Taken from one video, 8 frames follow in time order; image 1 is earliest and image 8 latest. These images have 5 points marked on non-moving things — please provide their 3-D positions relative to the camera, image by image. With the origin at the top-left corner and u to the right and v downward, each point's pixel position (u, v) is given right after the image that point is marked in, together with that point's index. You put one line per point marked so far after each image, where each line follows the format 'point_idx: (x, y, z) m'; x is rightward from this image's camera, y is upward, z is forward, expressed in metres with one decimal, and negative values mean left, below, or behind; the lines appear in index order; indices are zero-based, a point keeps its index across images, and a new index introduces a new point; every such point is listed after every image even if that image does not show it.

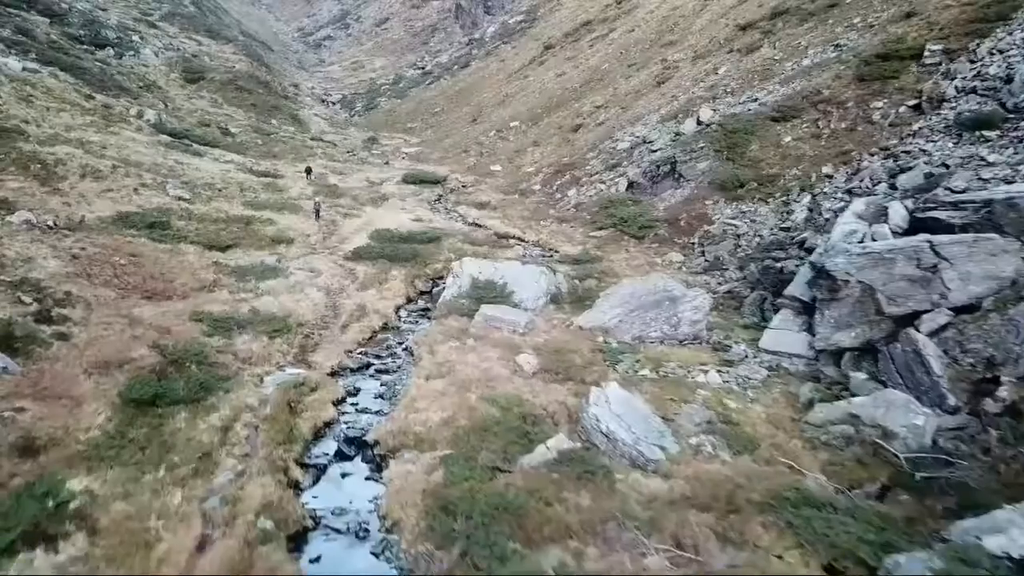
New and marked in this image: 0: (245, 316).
0: (-6.4, -0.7, +19.3) m
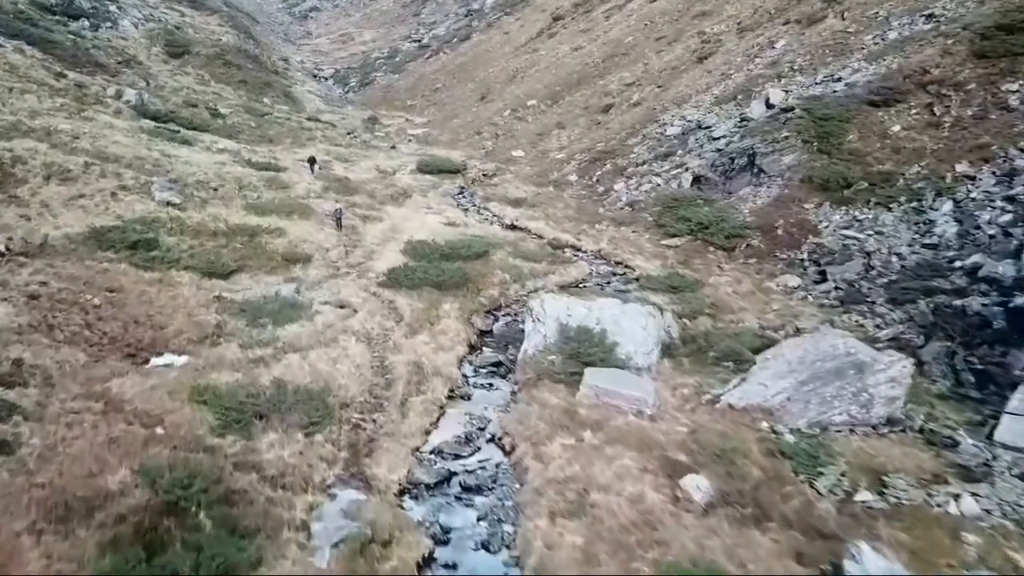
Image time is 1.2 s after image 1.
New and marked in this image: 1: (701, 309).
0: (-4.2, -1.8, +13.9) m
1: (+4.5, -0.5, +19.1) m
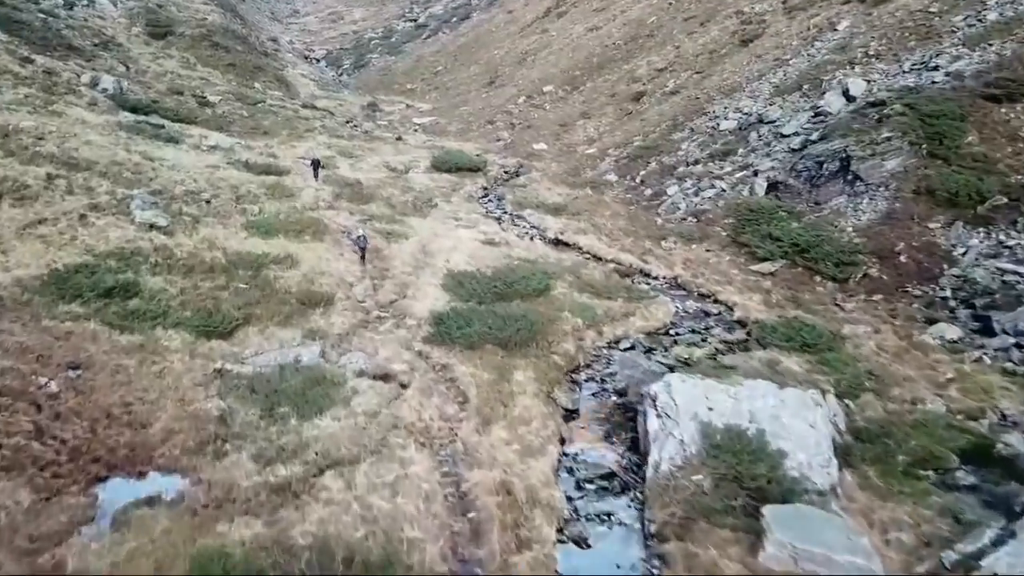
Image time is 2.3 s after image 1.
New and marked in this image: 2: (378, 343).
0: (-2.4, -3.1, +9.2) m
1: (+6.2, -1.7, +14.5) m
2: (-2.7, -1.1, +16.5) m
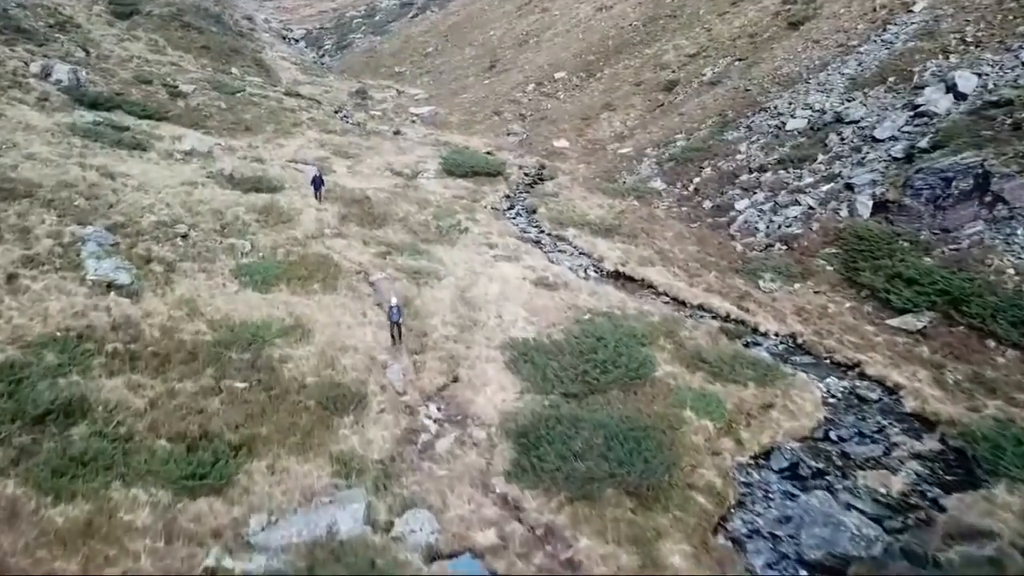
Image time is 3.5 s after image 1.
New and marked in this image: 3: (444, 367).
0: (-0.4, -4.9, +4.1) m
1: (+8.0, -3.2, +9.5) m
2: (-1.0, -2.7, +11.3) m
3: (-1.3, -1.5, +15.1) m
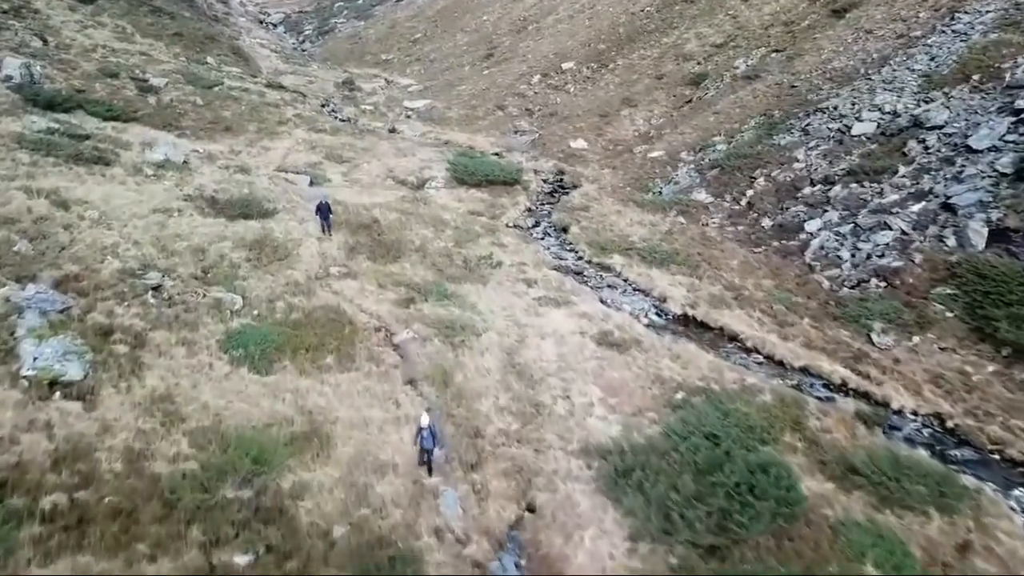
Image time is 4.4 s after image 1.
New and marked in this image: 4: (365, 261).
0: (+1.2, -6.4, +0.2) m
1: (+9.5, -4.6, +5.8) m
2: (+0.4, -4.1, +7.4) m
3: (0.0, -2.8, +11.1) m
4: (-3.6, +0.7, +19.9) m
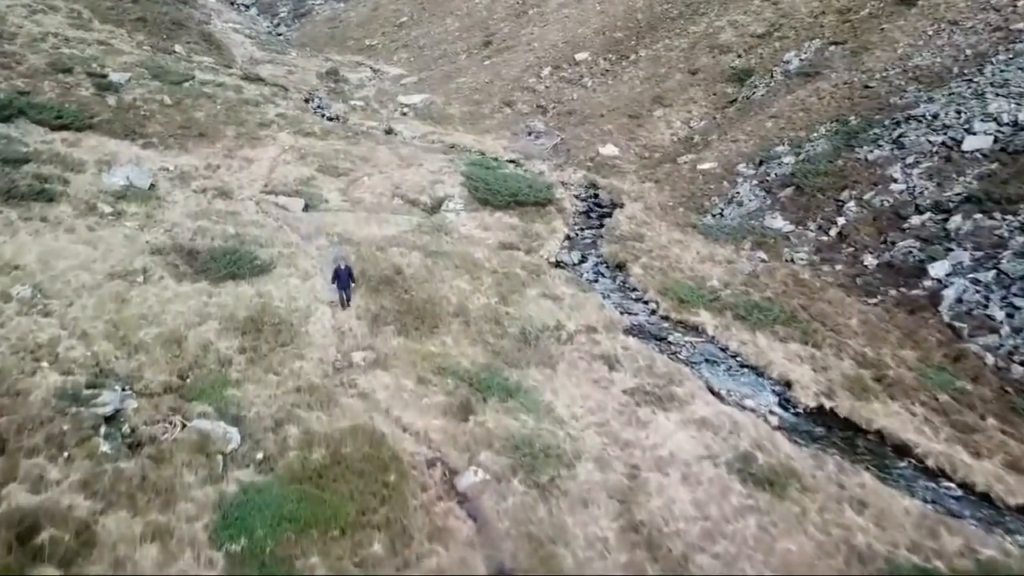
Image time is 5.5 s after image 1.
0: (+3.3, -8.4, -4.3) m
1: (+11.4, -6.4, +1.5) m
2: (+2.3, -5.9, +2.8) m
3: (+1.8, -4.5, +6.5) m
4: (-2.2, -0.9, +15.1) m
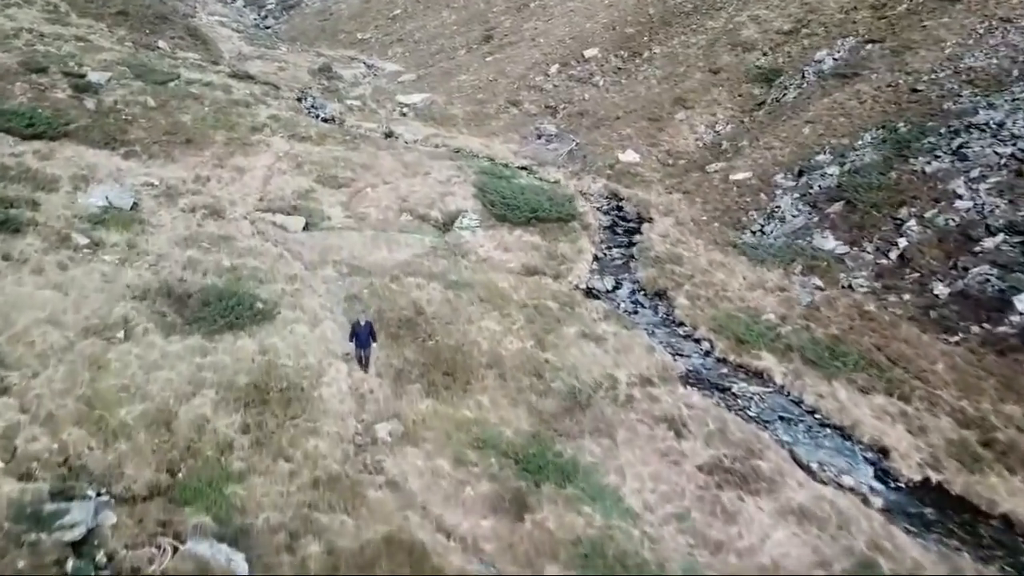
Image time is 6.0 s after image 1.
0: (+4.4, -9.5, -6.4) m
1: (+12.4, -7.3, -0.5) m
2: (+3.3, -6.9, +0.6) m
3: (+2.7, -5.5, +4.3) m
4: (-1.4, -1.8, +12.8) m
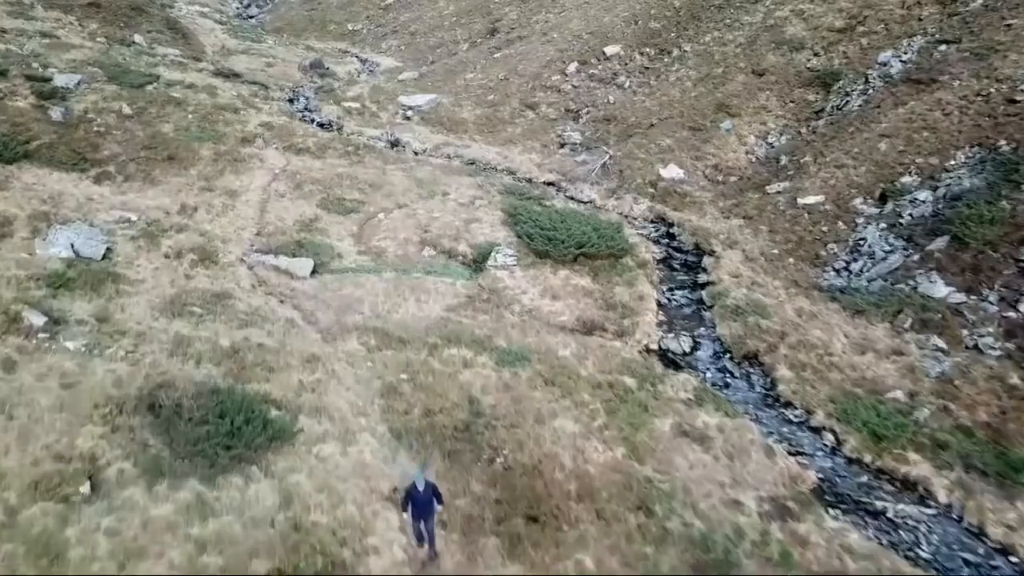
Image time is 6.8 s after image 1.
0: (+6.2, -11.2, -9.6) m
1: (+14.1, -8.8, -3.6) m
2: (+4.9, -8.5, -2.7) m
3: (+4.2, -7.0, +0.9) m
4: (0.0, -3.2, +9.3) m
